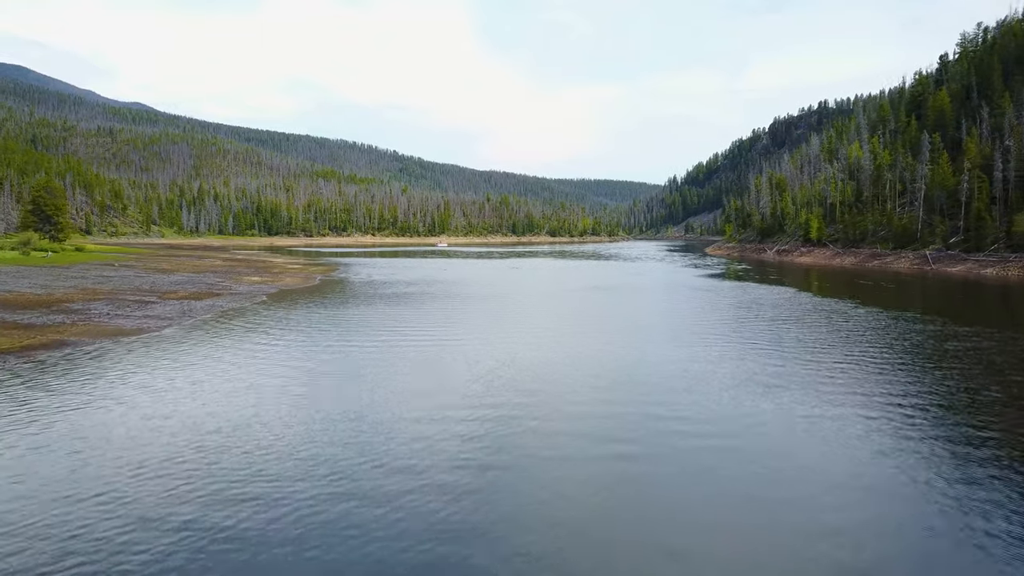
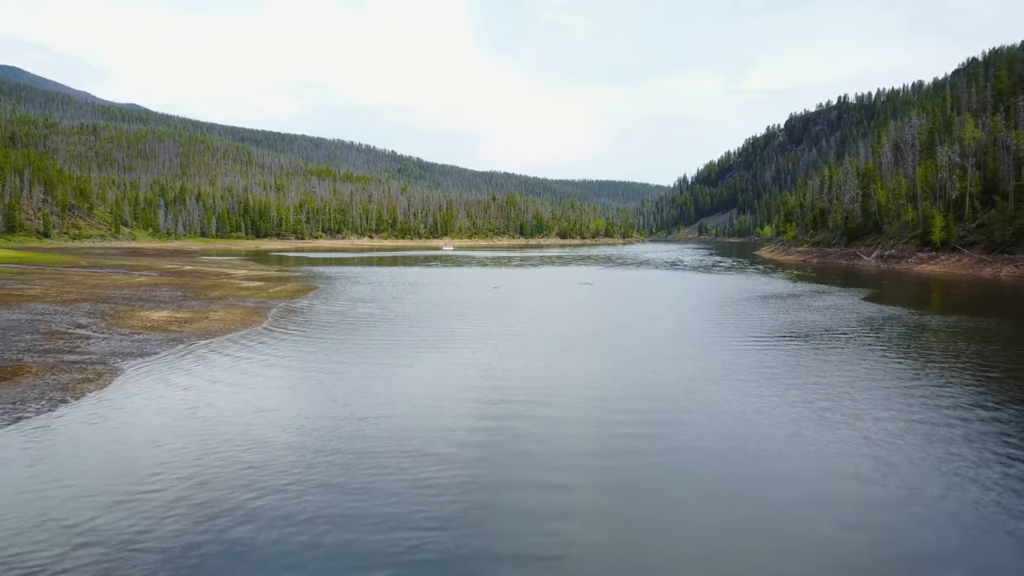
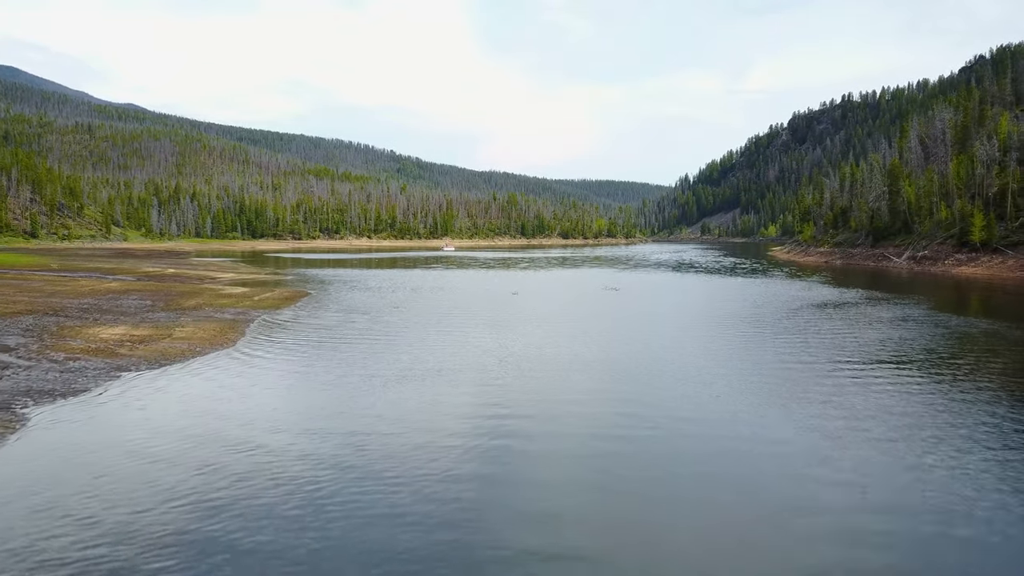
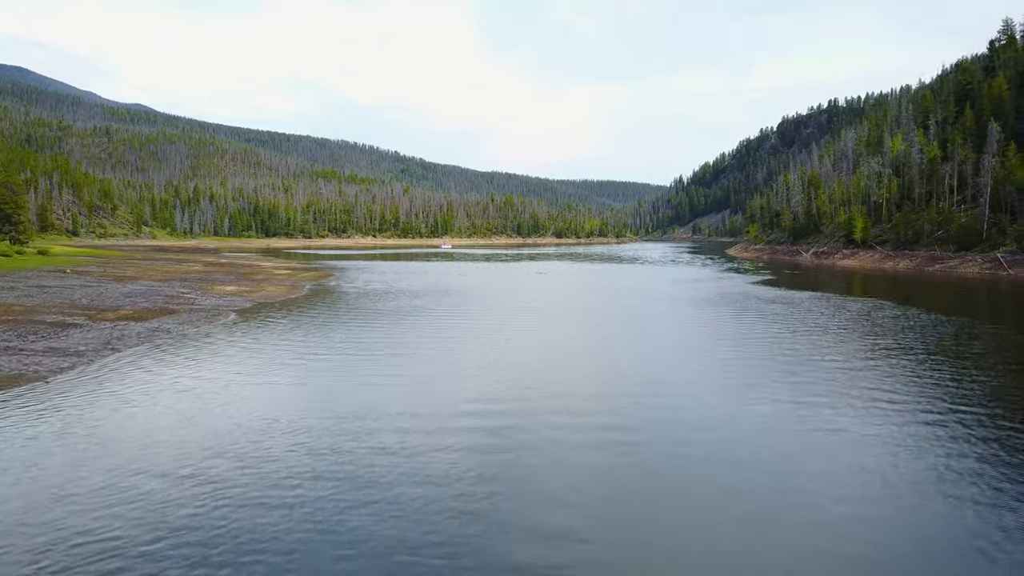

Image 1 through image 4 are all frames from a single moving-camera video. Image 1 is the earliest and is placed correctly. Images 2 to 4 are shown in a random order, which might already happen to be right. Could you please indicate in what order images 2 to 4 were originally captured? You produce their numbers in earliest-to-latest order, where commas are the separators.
4, 2, 3
